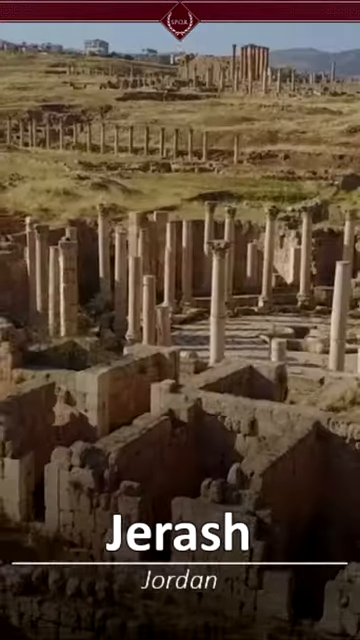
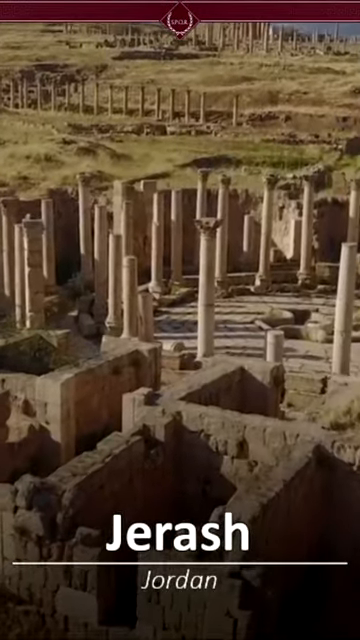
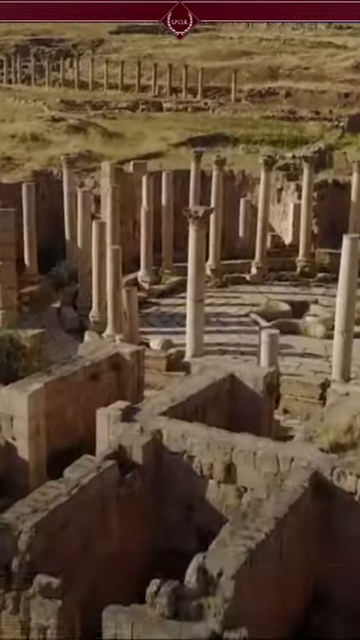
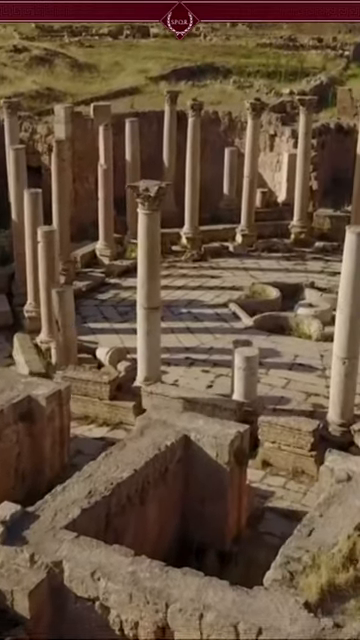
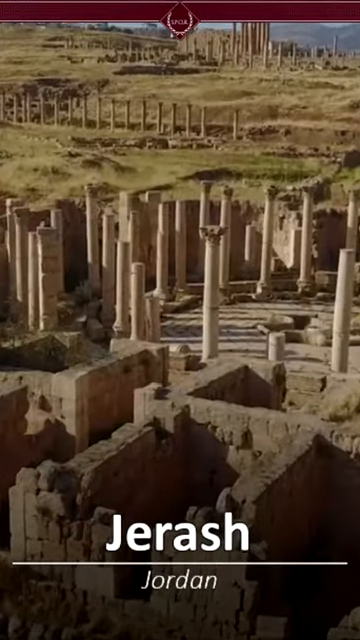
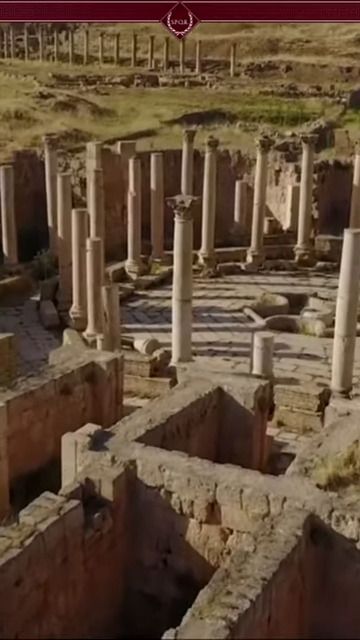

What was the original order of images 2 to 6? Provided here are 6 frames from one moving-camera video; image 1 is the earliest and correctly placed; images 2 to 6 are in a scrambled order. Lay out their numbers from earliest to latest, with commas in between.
5, 2, 3, 6, 4
